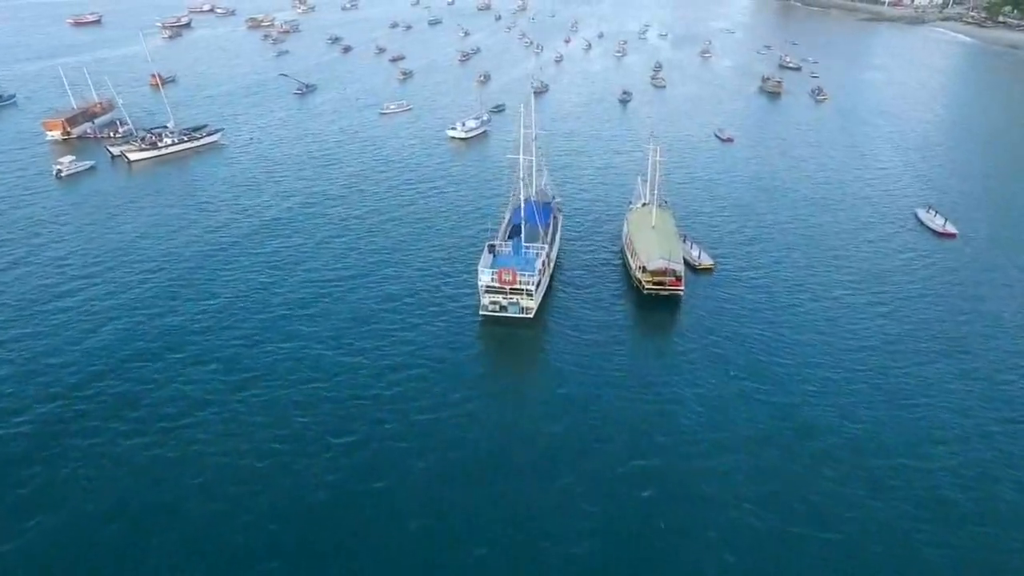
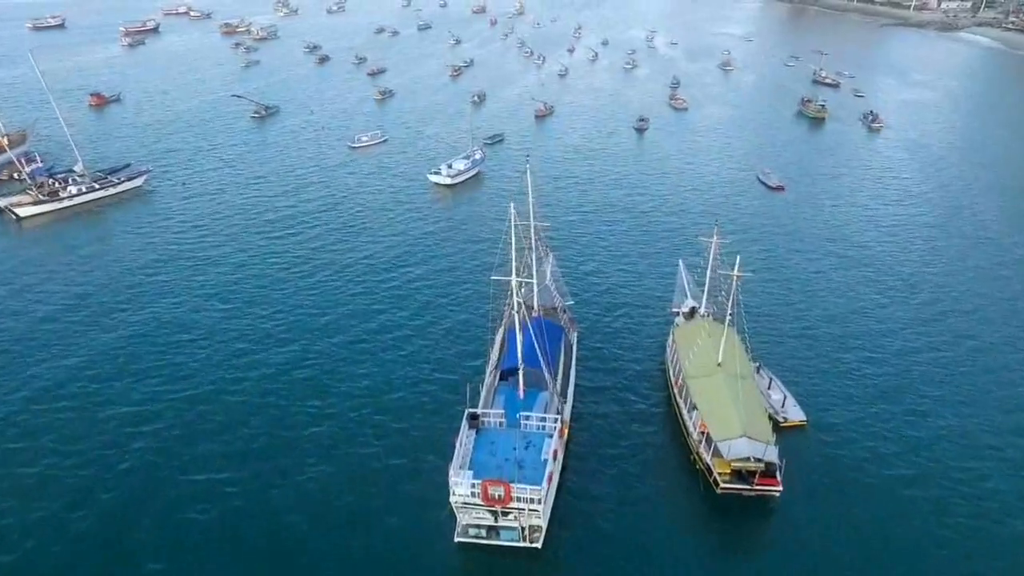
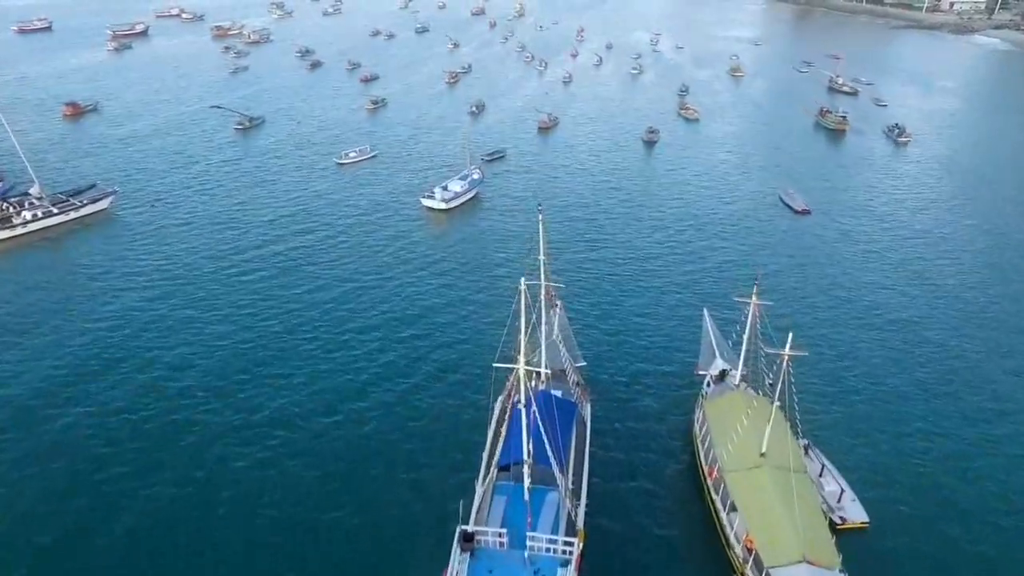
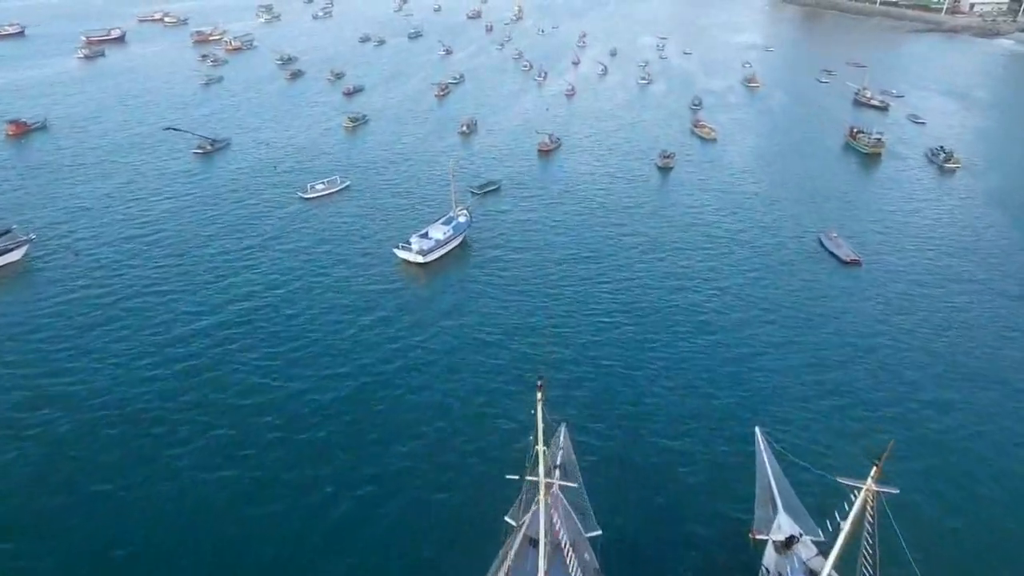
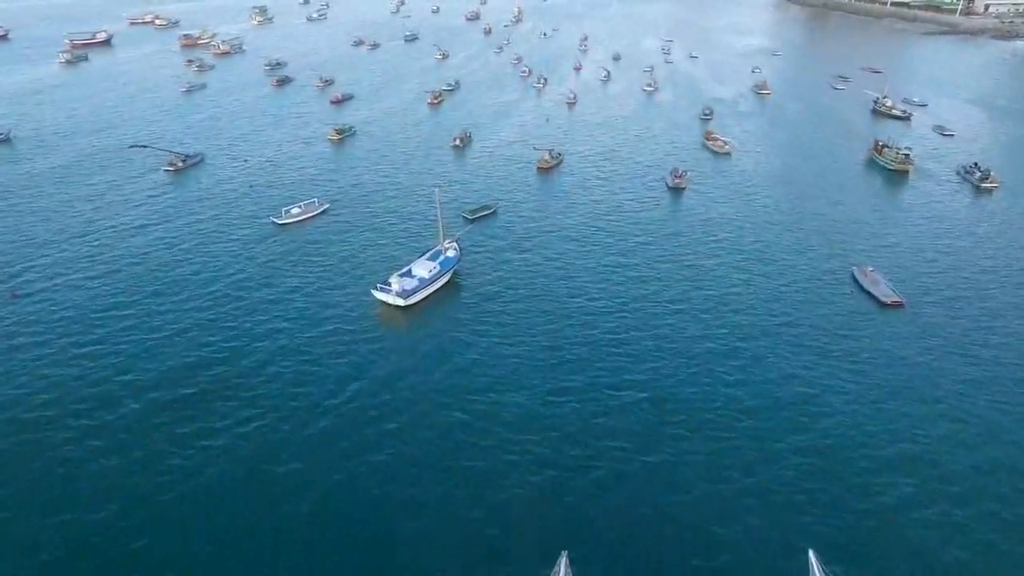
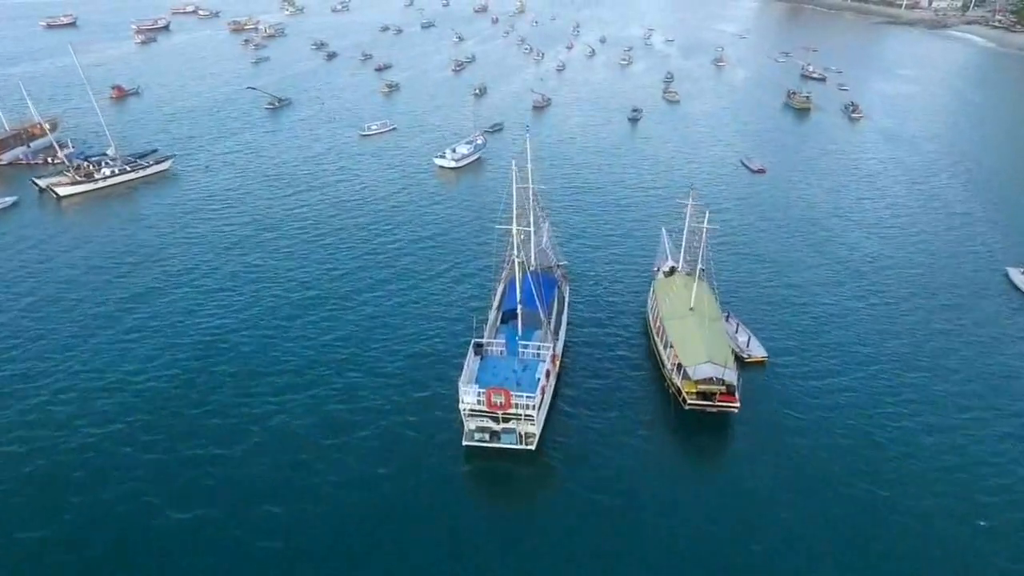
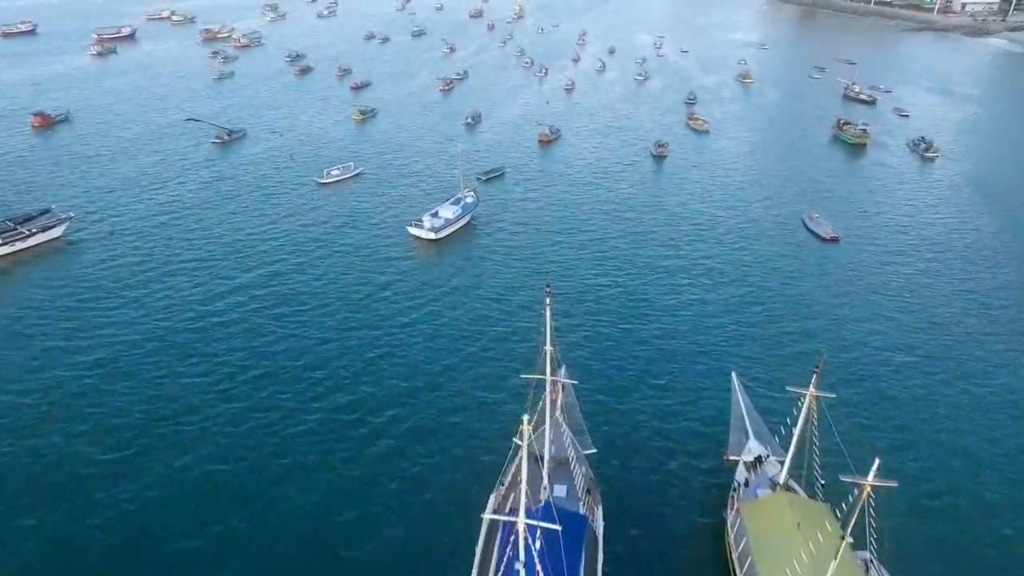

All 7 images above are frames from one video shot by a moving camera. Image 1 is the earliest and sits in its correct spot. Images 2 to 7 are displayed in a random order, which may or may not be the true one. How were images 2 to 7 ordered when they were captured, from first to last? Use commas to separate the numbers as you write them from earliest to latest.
6, 2, 3, 7, 4, 5
